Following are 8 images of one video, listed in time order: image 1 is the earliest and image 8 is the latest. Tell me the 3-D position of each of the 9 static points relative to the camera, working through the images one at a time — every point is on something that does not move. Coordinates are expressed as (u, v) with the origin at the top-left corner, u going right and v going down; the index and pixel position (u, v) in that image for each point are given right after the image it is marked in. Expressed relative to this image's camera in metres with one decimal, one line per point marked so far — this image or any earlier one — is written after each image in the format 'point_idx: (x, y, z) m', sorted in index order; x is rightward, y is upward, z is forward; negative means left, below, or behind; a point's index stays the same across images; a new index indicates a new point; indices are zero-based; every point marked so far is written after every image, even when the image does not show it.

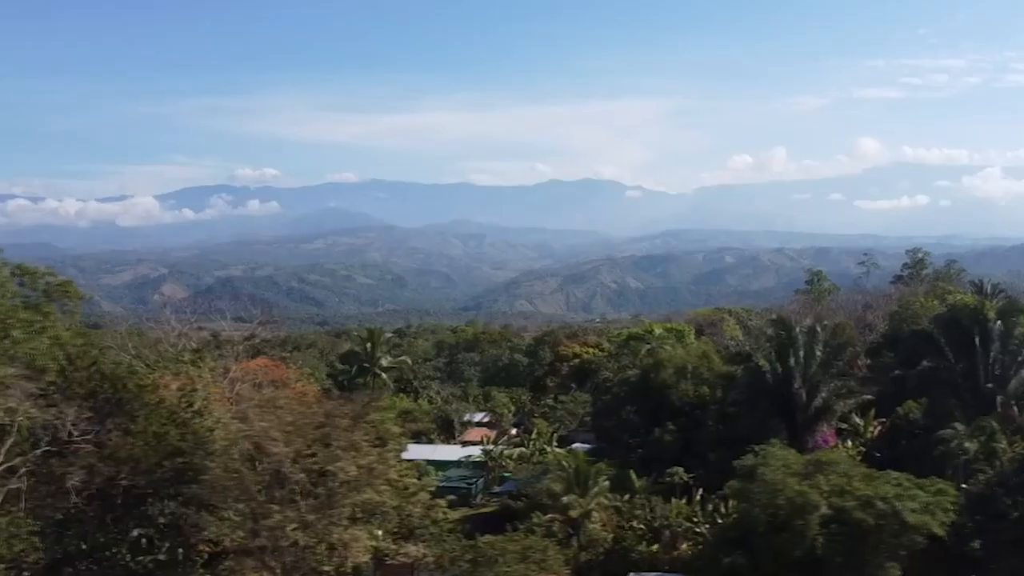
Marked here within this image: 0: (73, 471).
0: (-6.4, -2.7, +12.7) m
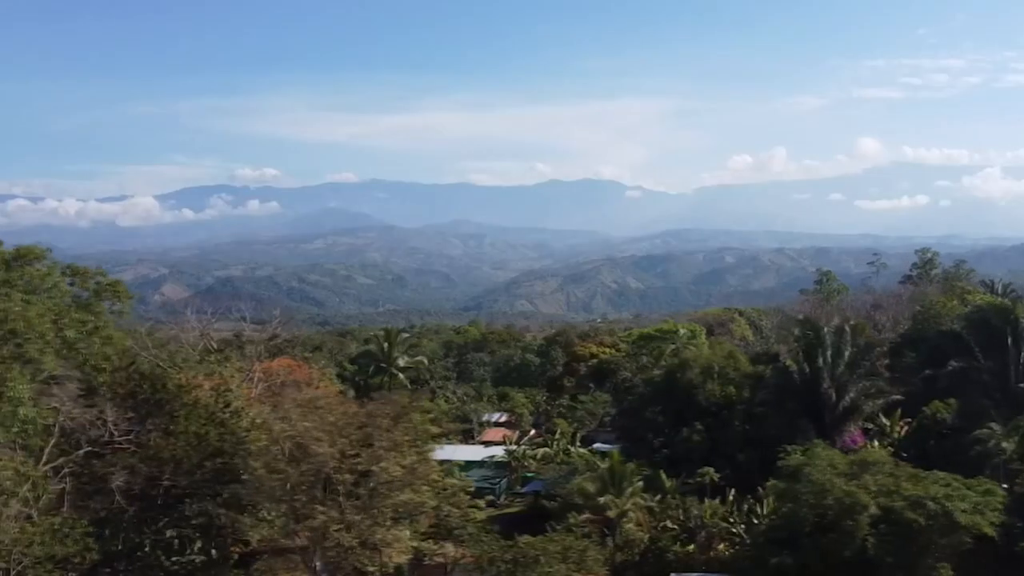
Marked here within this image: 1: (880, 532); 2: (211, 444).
0: (-5.7, -2.7, +12.7) m
1: (+4.7, -3.1, +11.2) m
2: (-4.5, -2.4, +13.2) m
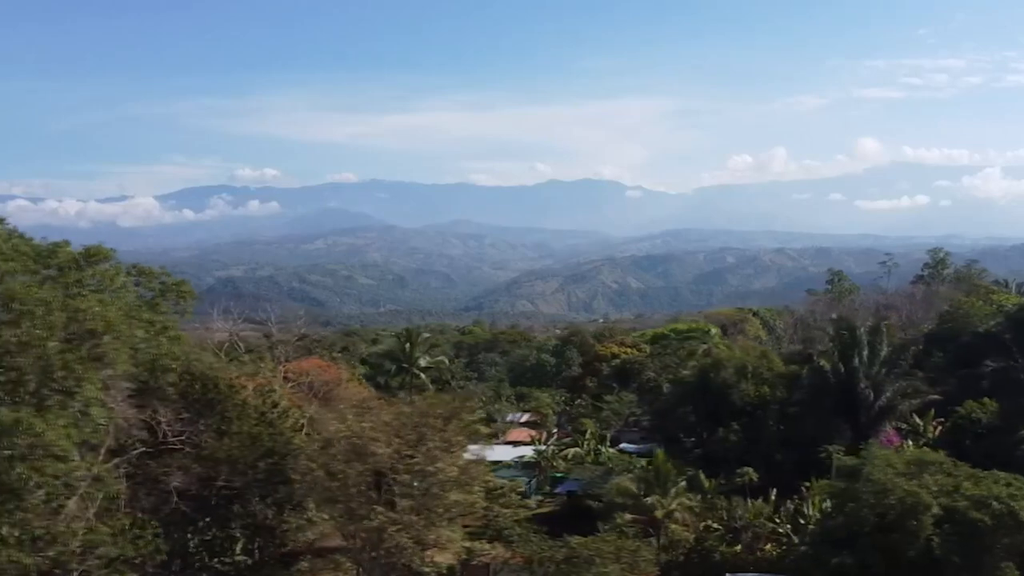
0: (-4.9, -2.7, +12.7) m
1: (+5.5, -3.1, +11.1) m
2: (-3.7, -2.4, +13.2) m
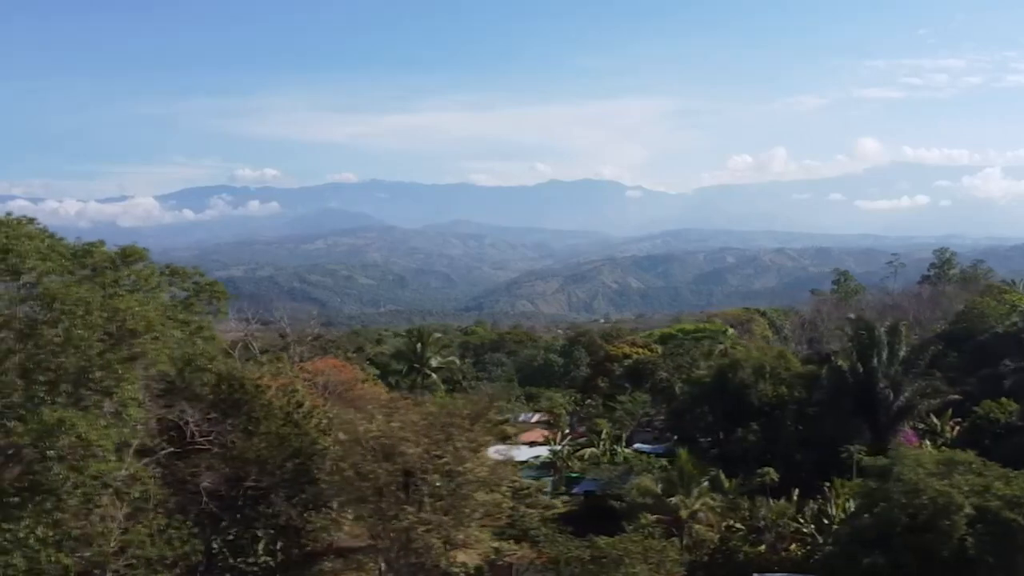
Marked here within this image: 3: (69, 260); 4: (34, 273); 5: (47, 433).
0: (-4.5, -2.7, +12.6) m
1: (+6.0, -3.1, +11.1) m
2: (-3.3, -2.4, +13.1) m
3: (-5.1, +0.3, +10.0) m
4: (-5.2, +0.2, +9.7) m
5: (-4.6, -1.4, +8.7) m
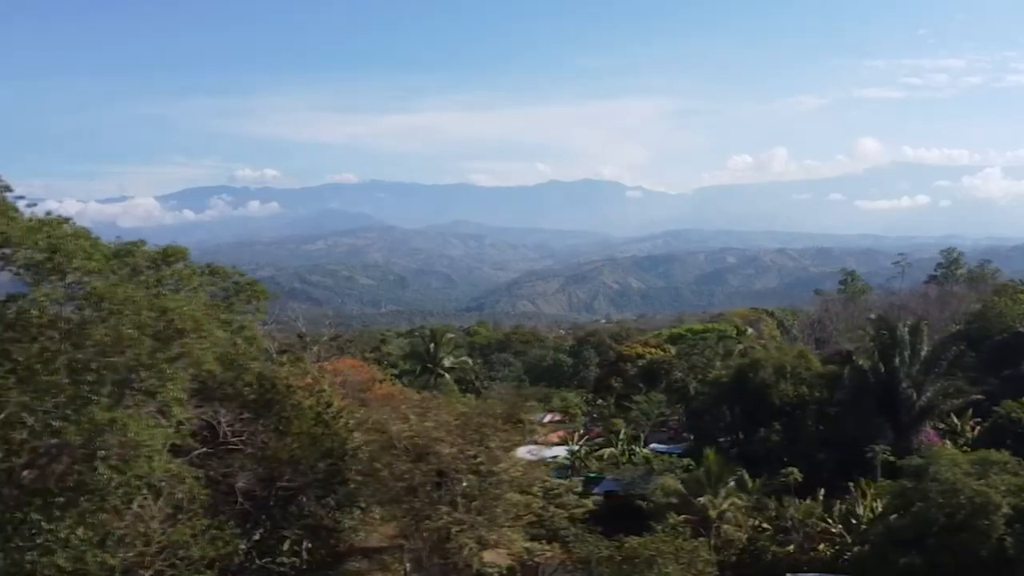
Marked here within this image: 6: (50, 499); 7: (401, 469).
0: (-4.0, -2.7, +12.6) m
1: (+6.4, -3.1, +11.1) m
2: (-2.8, -2.4, +13.1) m
3: (-4.6, +0.3, +10.0) m
4: (-4.7, +0.2, +9.7) m
5: (-4.1, -1.4, +8.7) m
6: (-4.8, -2.2, +9.1) m
7: (-1.6, -2.6, +12.5) m
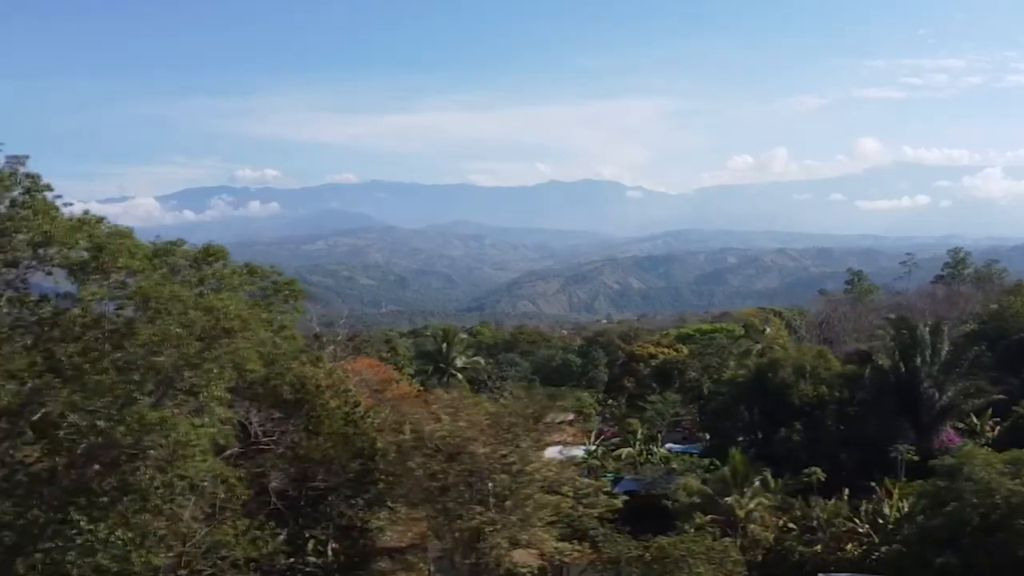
0: (-3.6, -2.7, +12.6) m
1: (+6.9, -3.1, +11.1) m
2: (-2.4, -2.3, +13.1) m
3: (-4.1, +0.3, +10.0) m
4: (-4.3, +0.2, +9.7) m
5: (-3.6, -1.4, +8.7) m
6: (-4.4, -2.2, +9.1) m
7: (-1.1, -2.6, +12.5) m
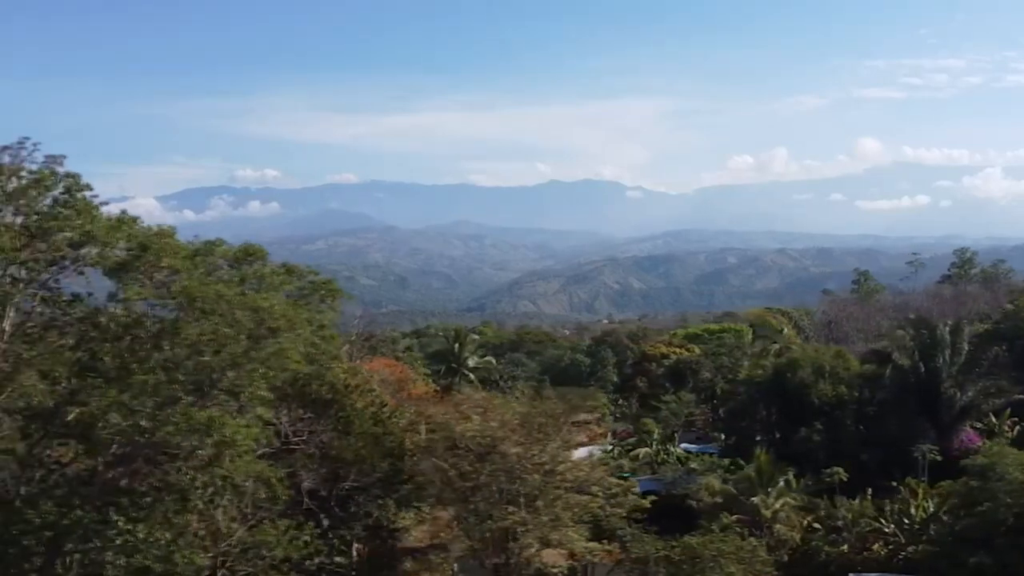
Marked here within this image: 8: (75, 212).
0: (-3.1, -2.7, +12.6) m
1: (+7.3, -3.1, +11.1) m
2: (-1.9, -2.3, +13.1) m
3: (-3.7, +0.3, +10.0) m
4: (-3.8, +0.2, +9.7) m
5: (-3.2, -1.4, +8.6) m
6: (-3.9, -2.2, +9.1) m
7: (-0.7, -2.6, +12.4) m
8: (-4.8, +0.8, +9.6) m
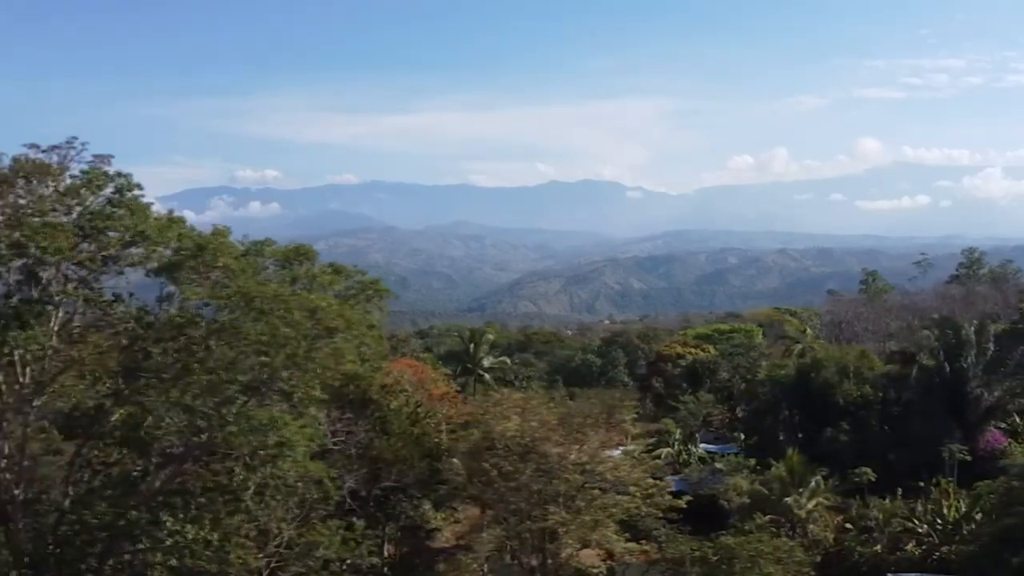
0: (-2.6, -2.7, +12.6) m
1: (+7.9, -3.1, +11.1) m
2: (-1.4, -2.3, +13.1) m
3: (-3.1, +0.3, +10.0) m
4: (-3.2, +0.2, +9.6) m
5: (-2.6, -1.4, +8.6) m
6: (-3.4, -2.2, +9.0) m
7: (-0.1, -2.6, +12.4) m
8: (-4.3, +0.8, +9.5) m
